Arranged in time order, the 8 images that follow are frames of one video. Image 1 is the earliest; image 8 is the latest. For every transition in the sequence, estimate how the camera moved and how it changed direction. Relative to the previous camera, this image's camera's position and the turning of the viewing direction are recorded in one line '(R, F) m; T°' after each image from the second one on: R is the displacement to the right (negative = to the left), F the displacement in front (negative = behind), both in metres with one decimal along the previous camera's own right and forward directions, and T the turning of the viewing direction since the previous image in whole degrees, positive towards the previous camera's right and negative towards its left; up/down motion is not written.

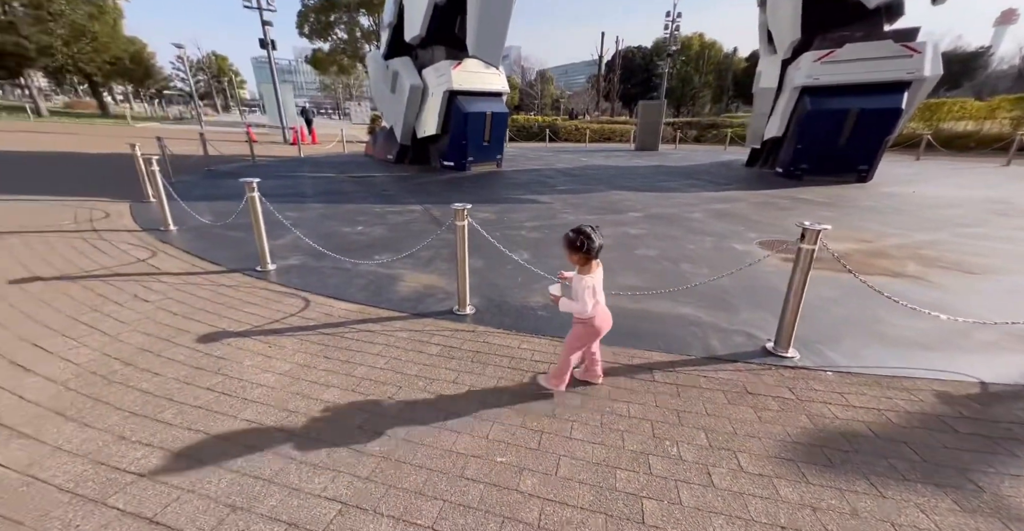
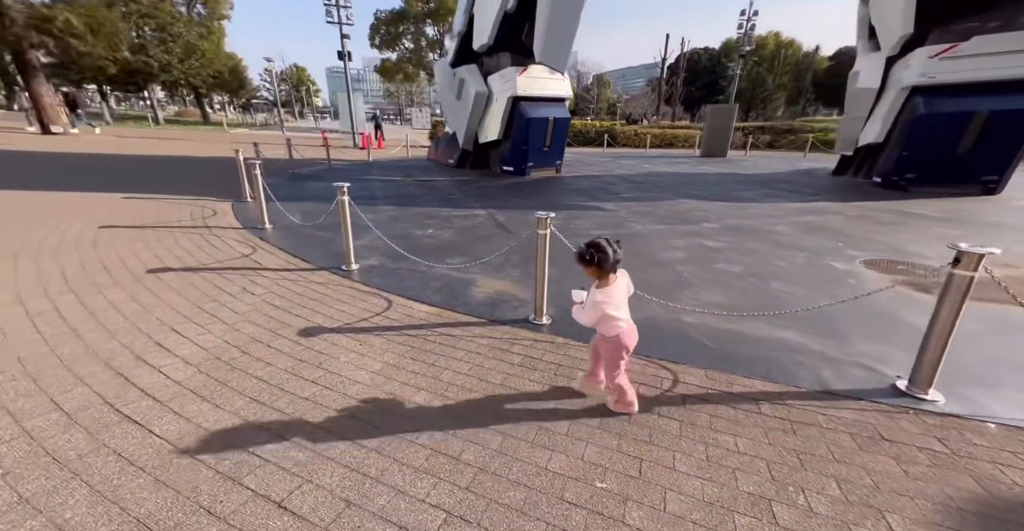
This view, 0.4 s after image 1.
(-0.2, +0.1) m; -7°
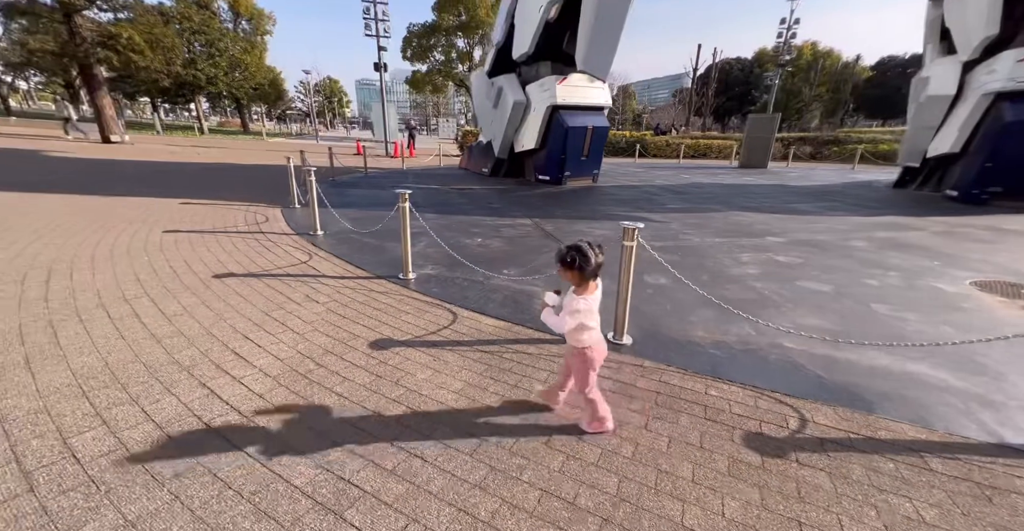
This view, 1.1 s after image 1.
(-0.4, +0.2) m; -3°
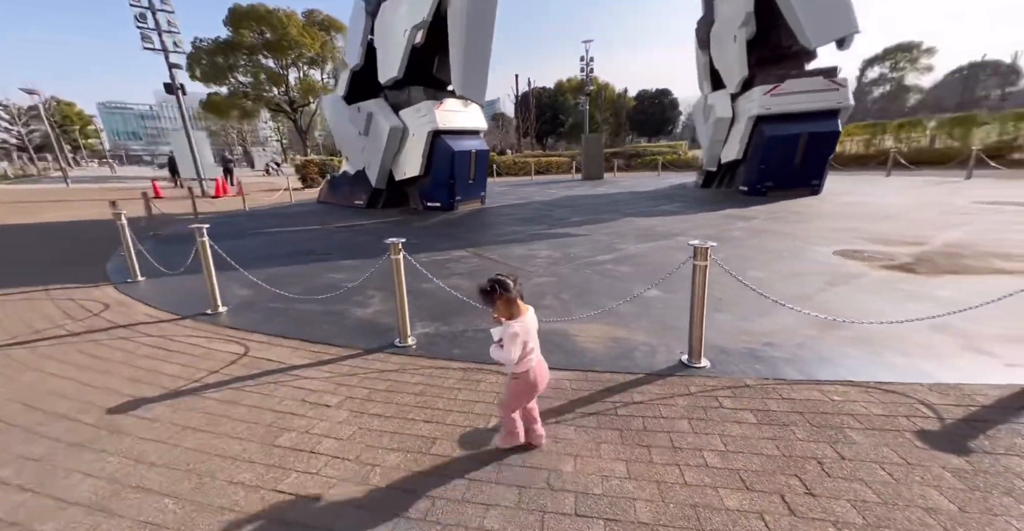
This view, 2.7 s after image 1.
(-1.4, +0.7) m; +20°
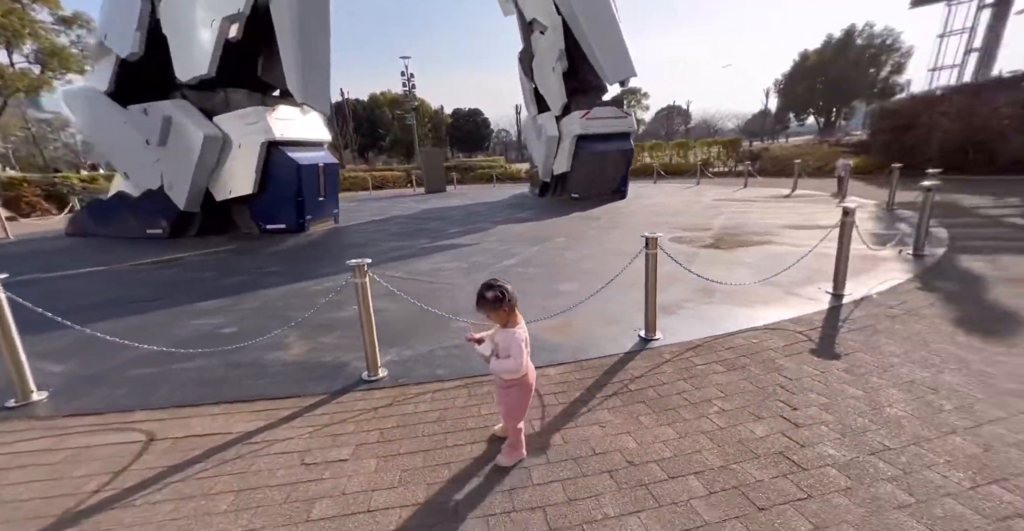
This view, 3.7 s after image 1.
(-1.2, +0.2) m; +24°
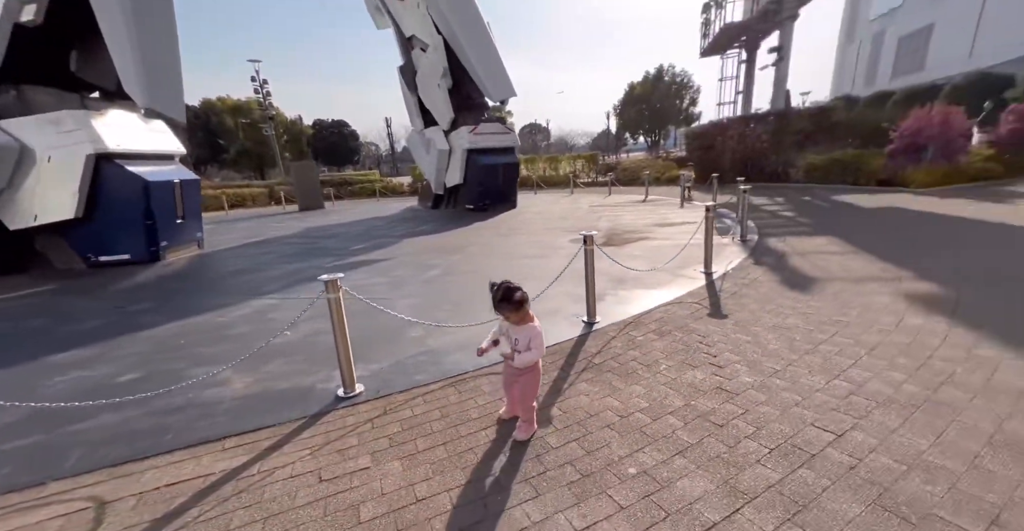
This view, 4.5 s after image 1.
(-0.8, -0.2) m; +17°
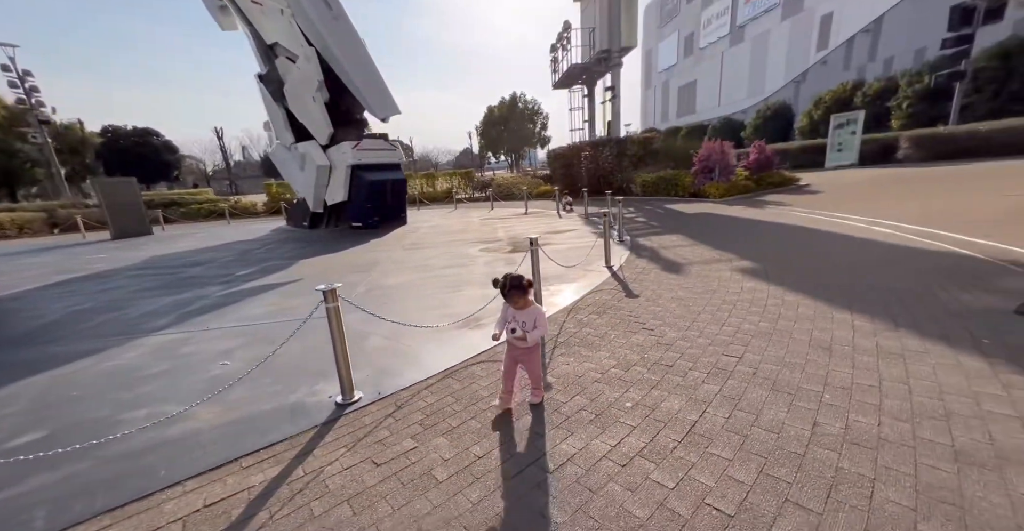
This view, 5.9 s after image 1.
(-1.0, -0.4) m; +18°
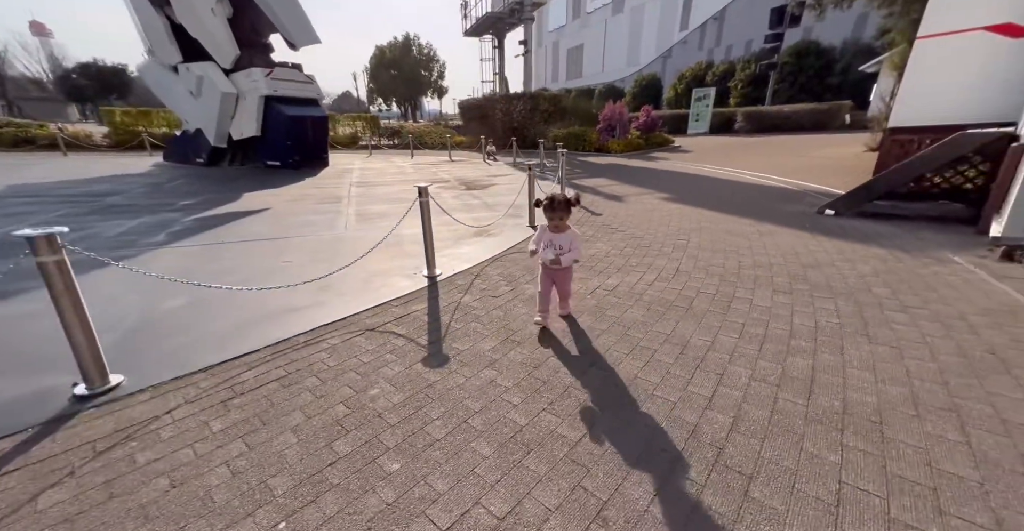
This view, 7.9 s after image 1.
(-1.7, -1.2) m; +16°
